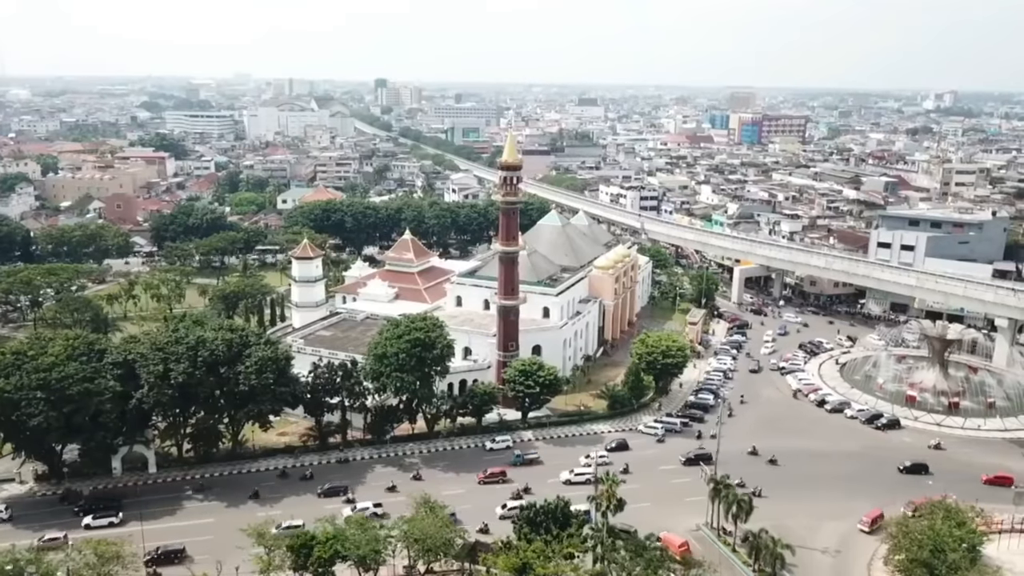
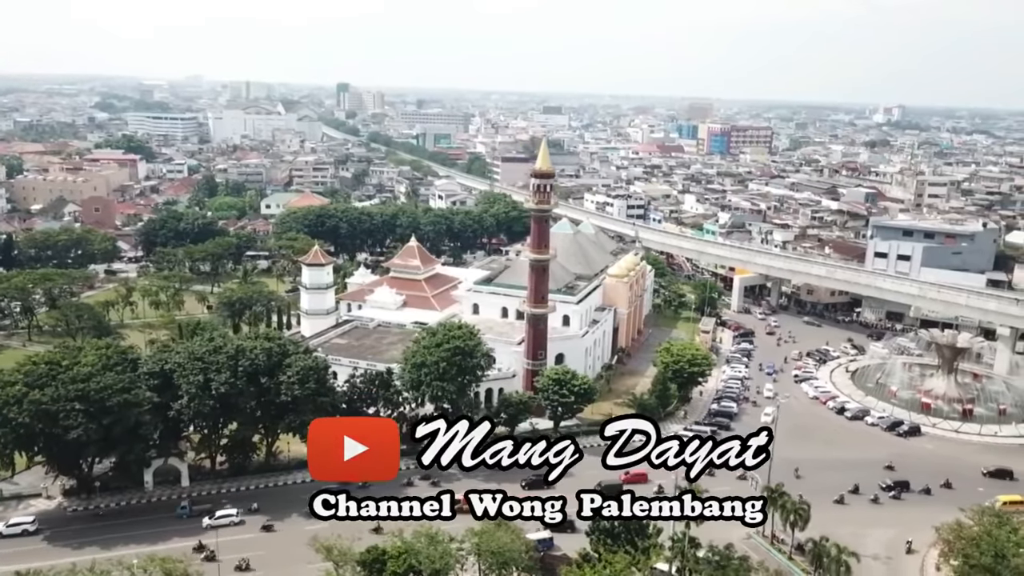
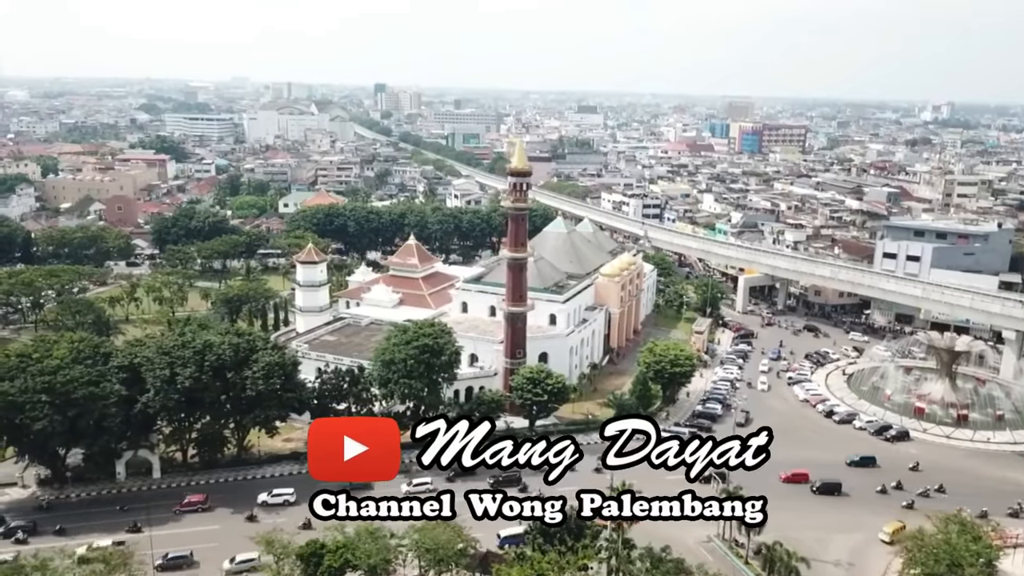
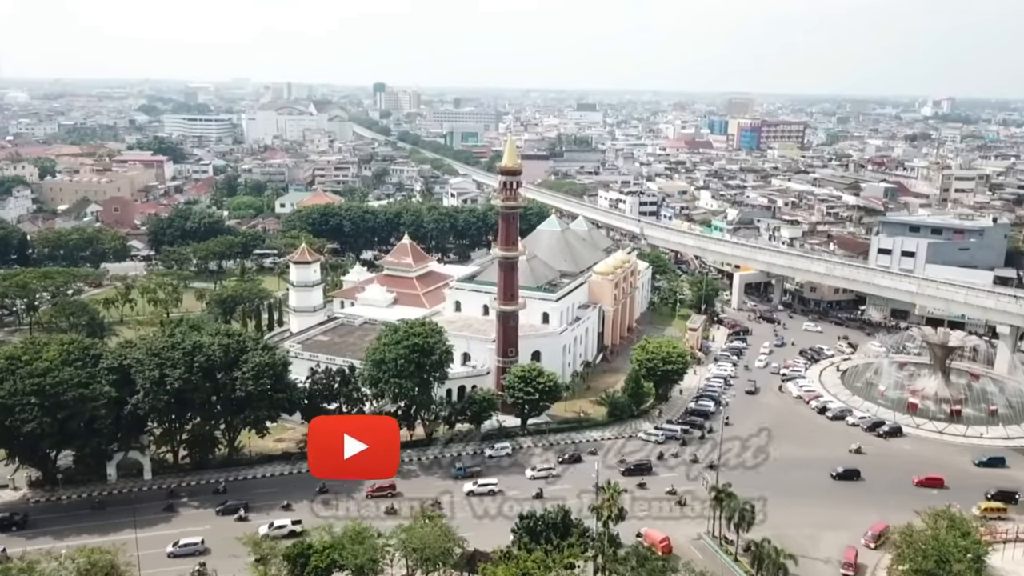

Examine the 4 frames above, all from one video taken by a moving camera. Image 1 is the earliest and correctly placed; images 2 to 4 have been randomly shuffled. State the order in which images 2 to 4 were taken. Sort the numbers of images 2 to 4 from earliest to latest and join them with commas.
4, 3, 2
